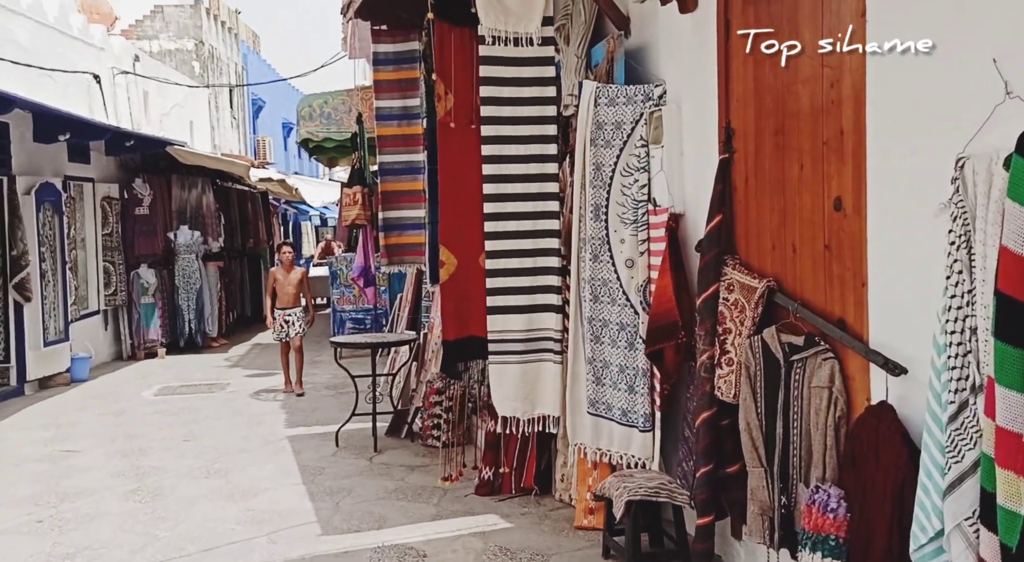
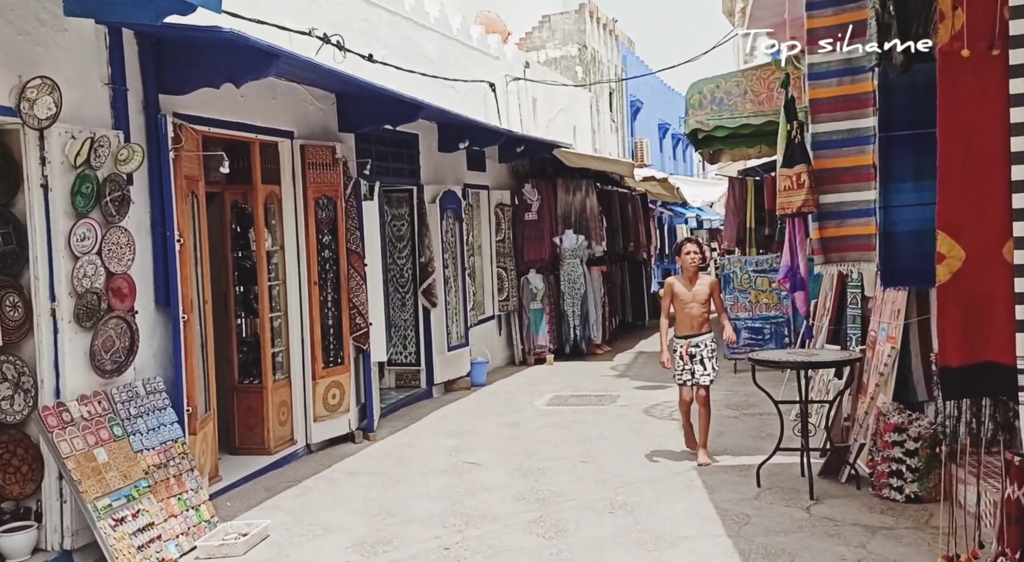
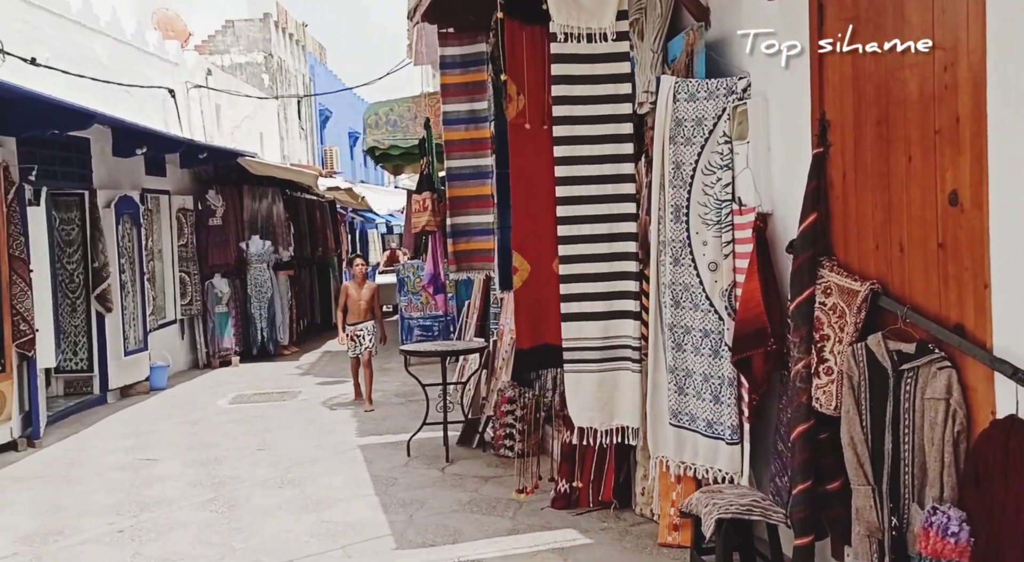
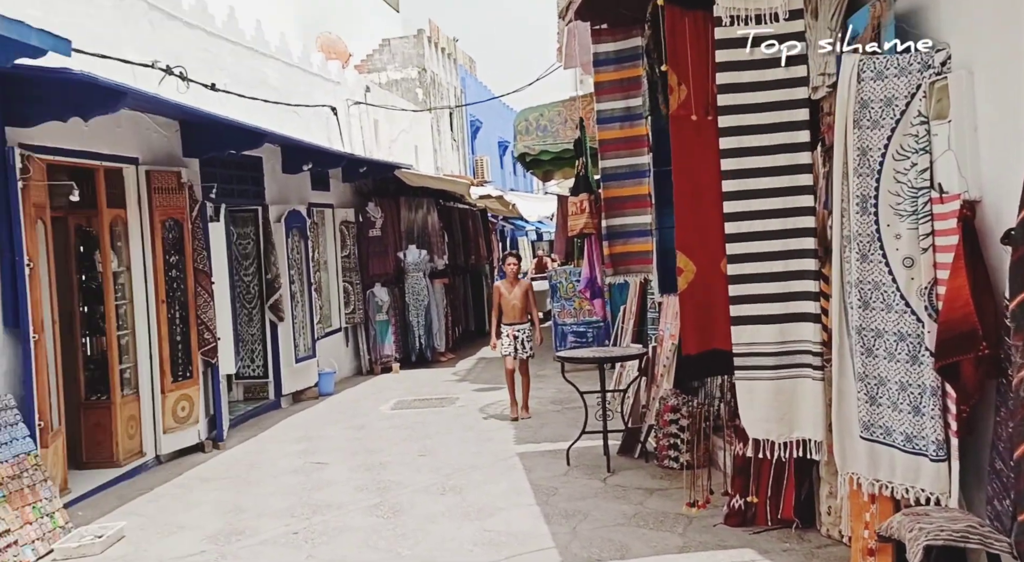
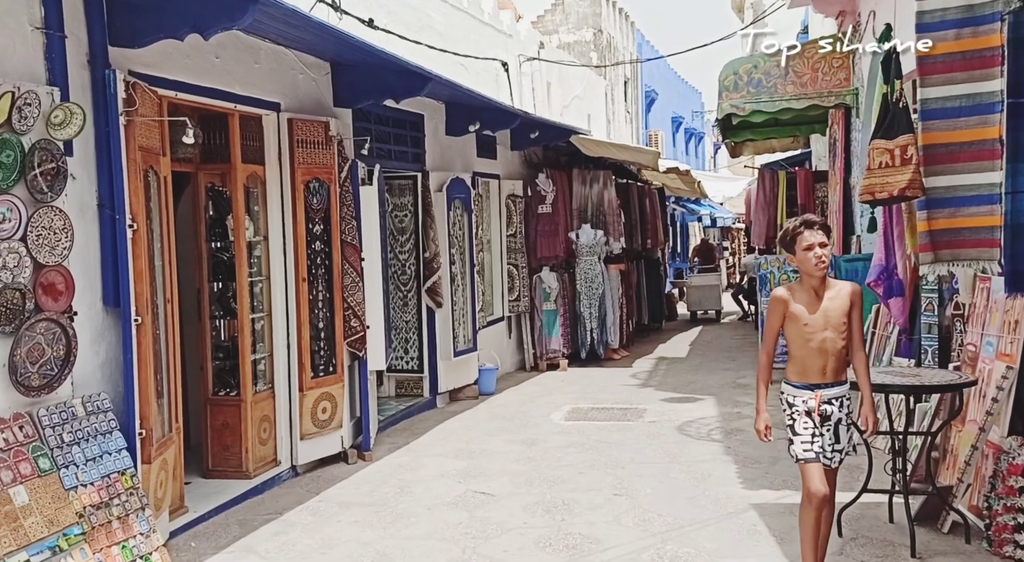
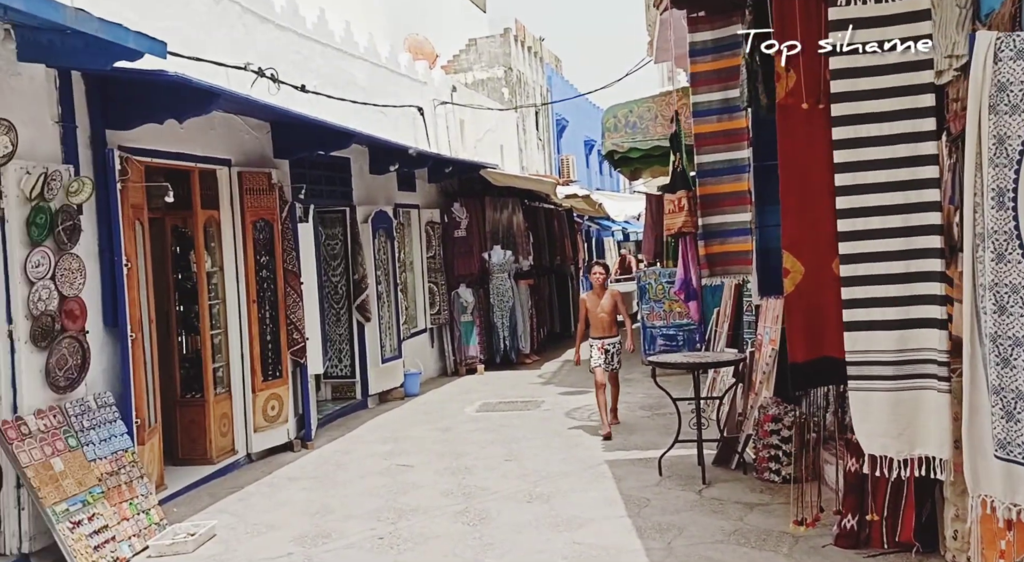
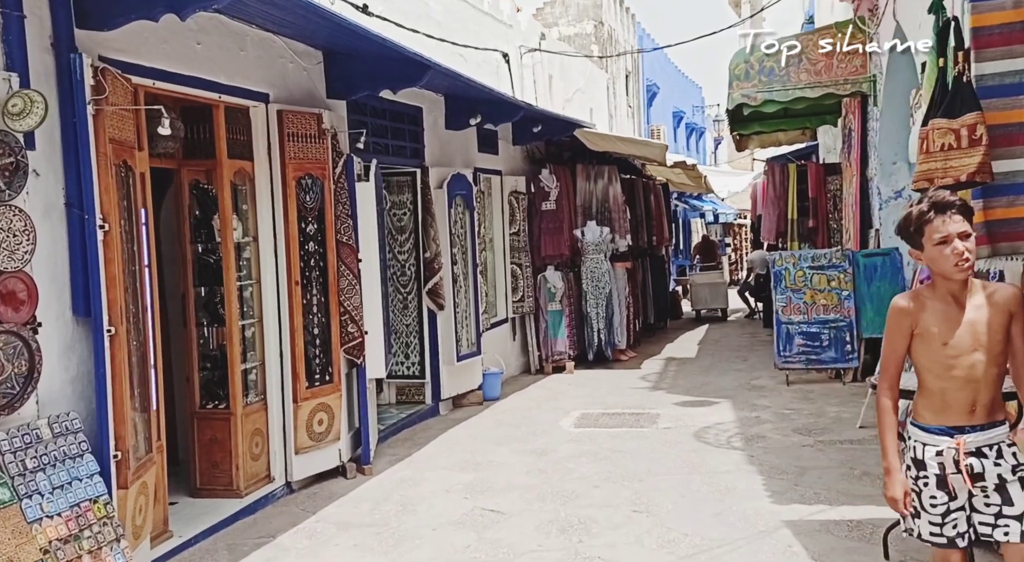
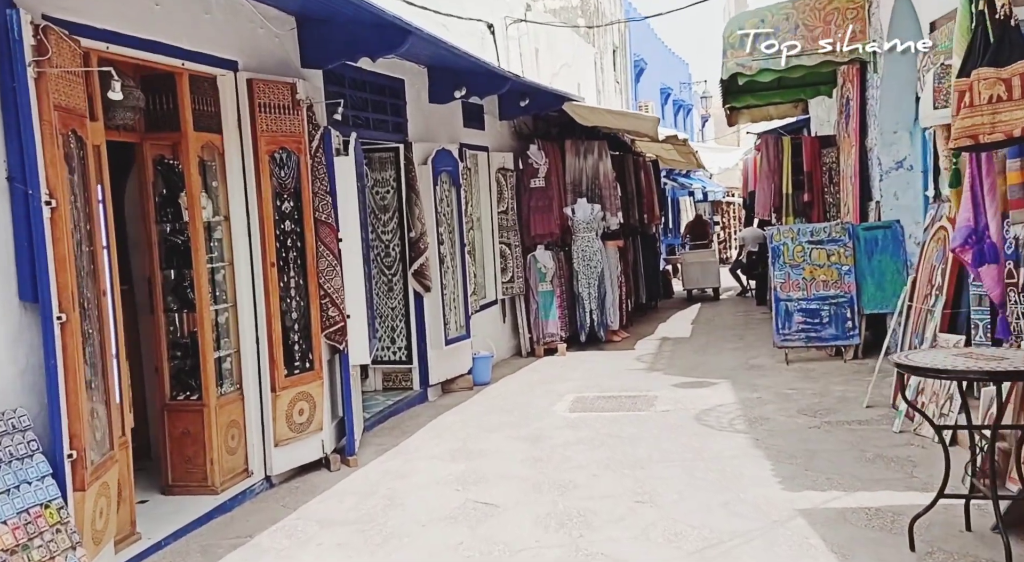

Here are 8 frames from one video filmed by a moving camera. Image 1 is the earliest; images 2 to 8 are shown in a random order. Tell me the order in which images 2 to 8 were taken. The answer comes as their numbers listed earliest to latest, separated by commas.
3, 4, 6, 2, 5, 7, 8
